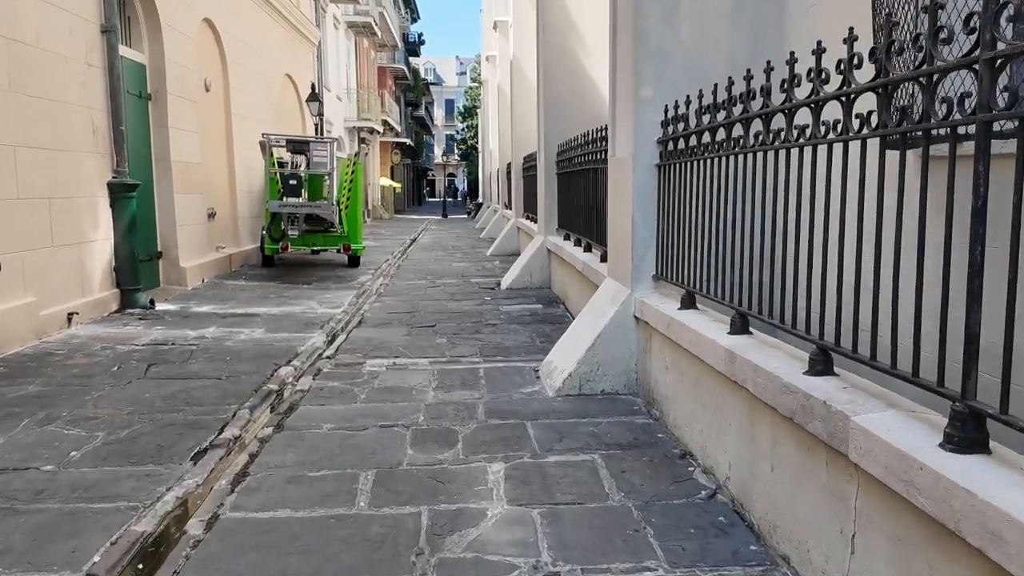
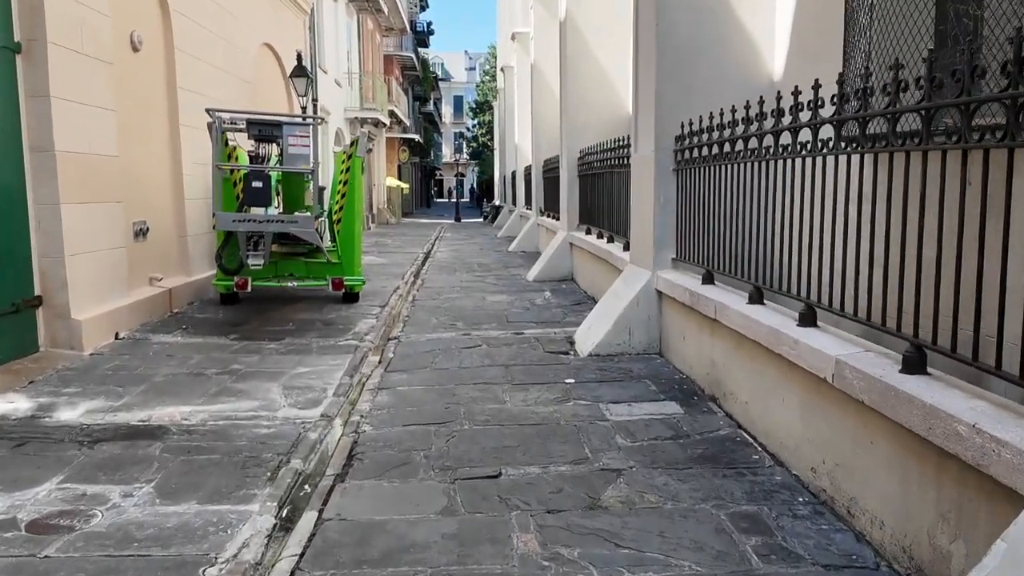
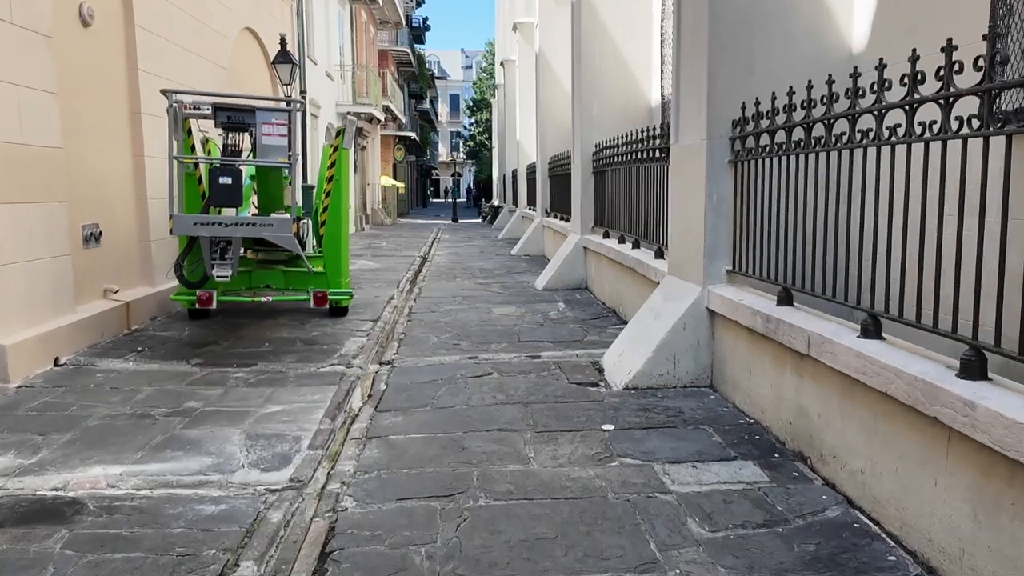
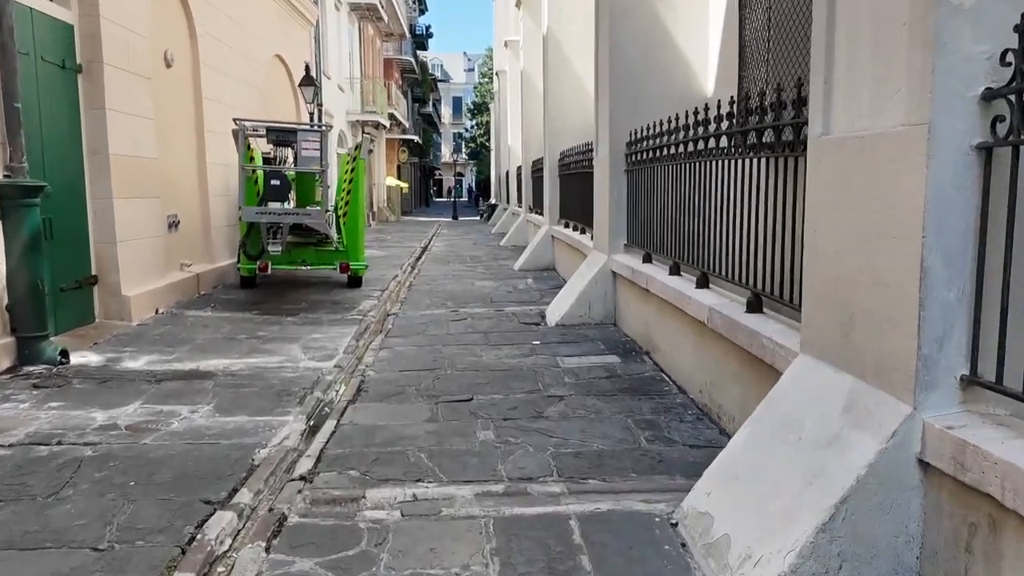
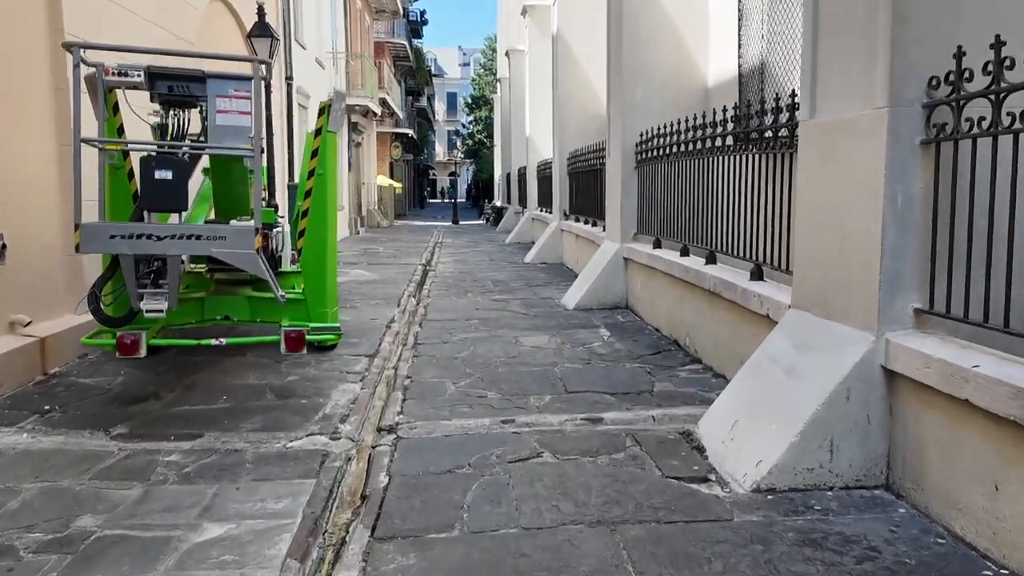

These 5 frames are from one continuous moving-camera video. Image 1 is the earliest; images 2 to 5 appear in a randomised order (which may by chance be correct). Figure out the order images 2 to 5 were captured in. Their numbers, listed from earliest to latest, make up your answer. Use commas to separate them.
4, 2, 3, 5
